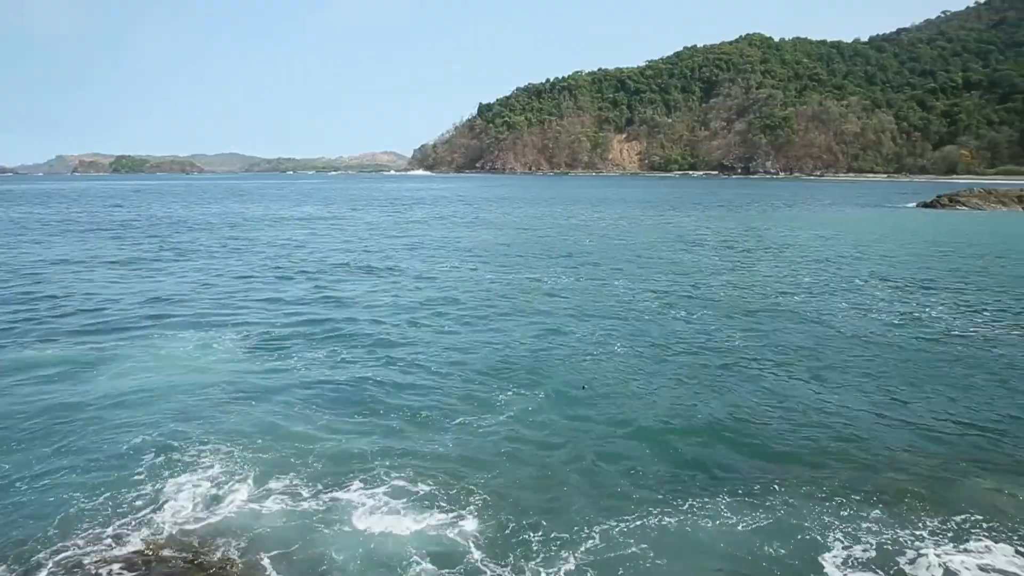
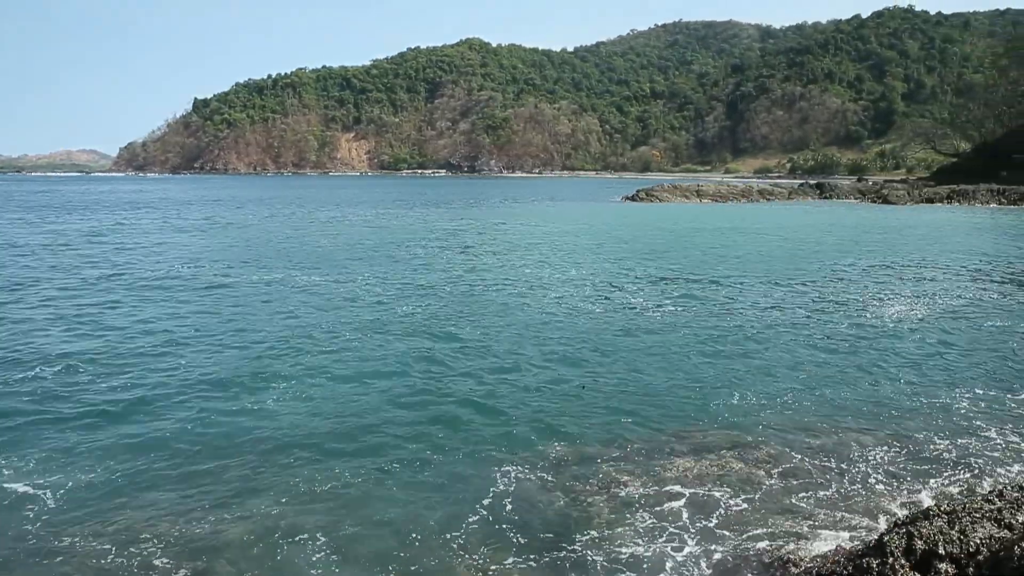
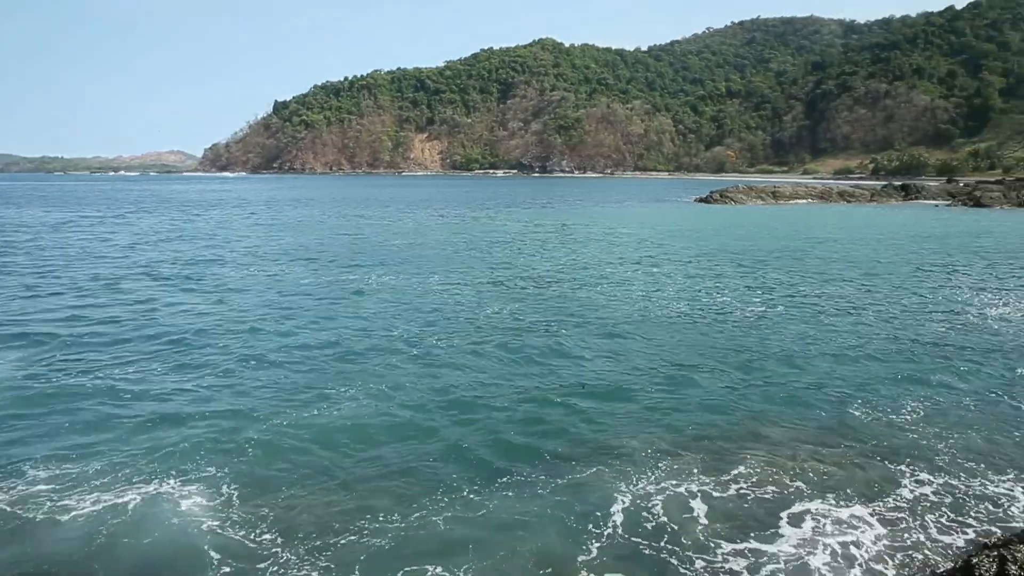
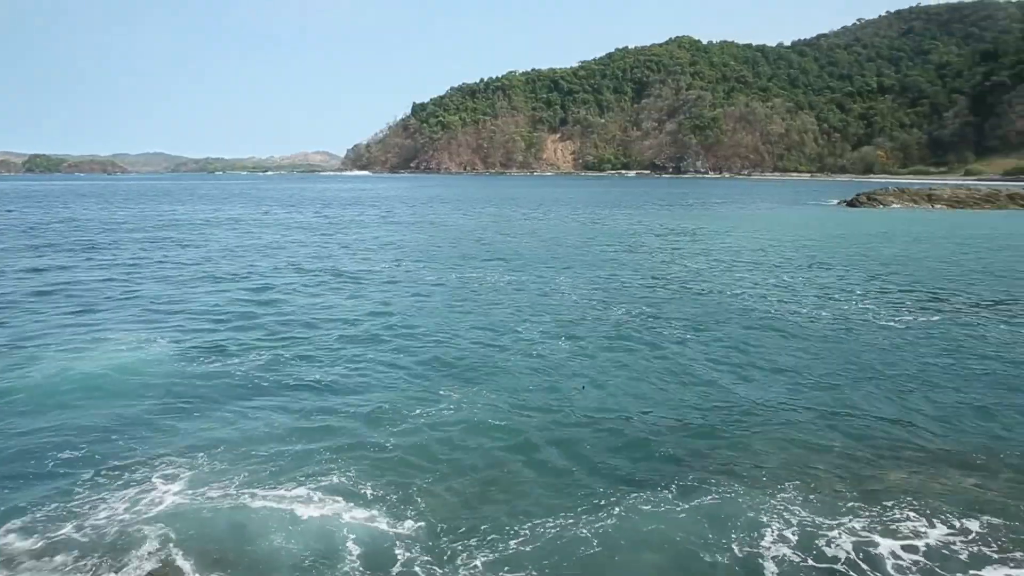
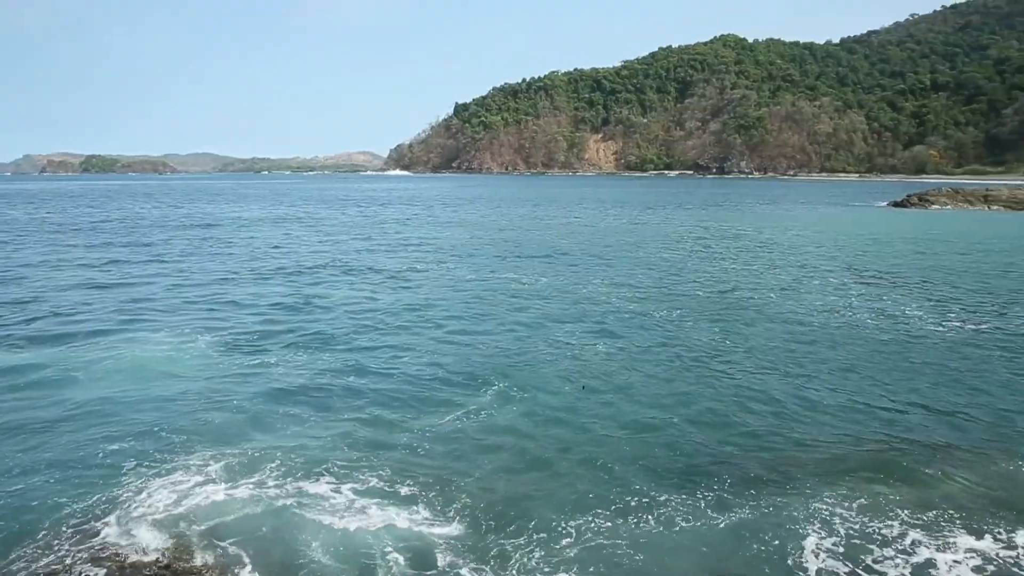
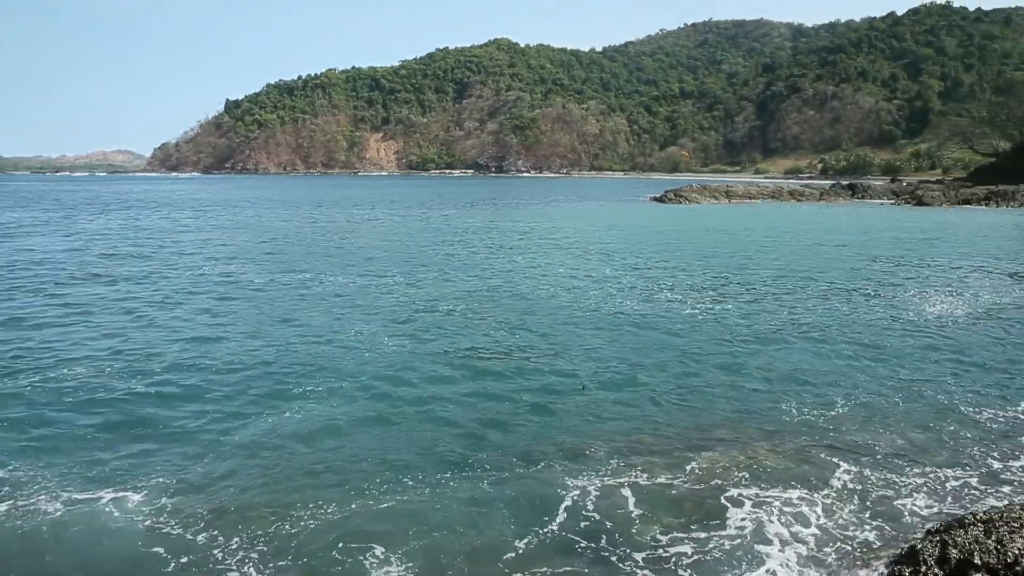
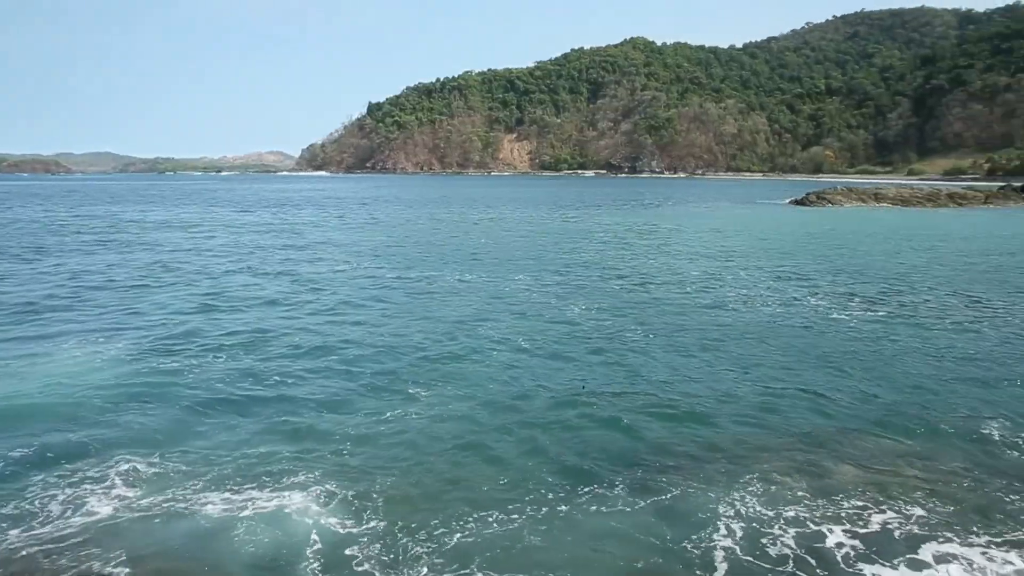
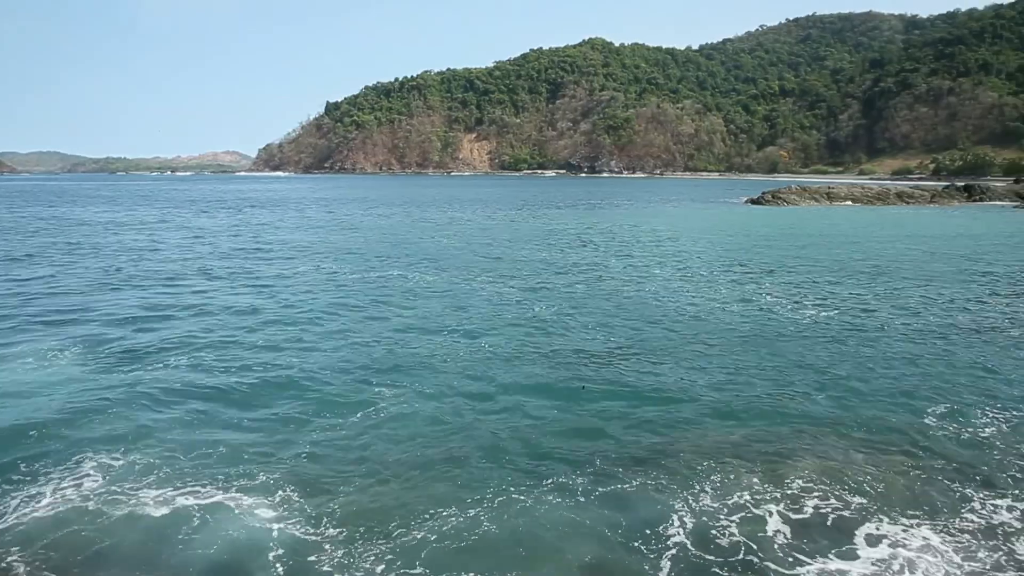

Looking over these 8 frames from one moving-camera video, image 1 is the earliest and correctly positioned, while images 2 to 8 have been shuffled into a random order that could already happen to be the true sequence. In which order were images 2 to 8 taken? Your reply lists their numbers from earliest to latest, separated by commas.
5, 4, 7, 8, 3, 6, 2
